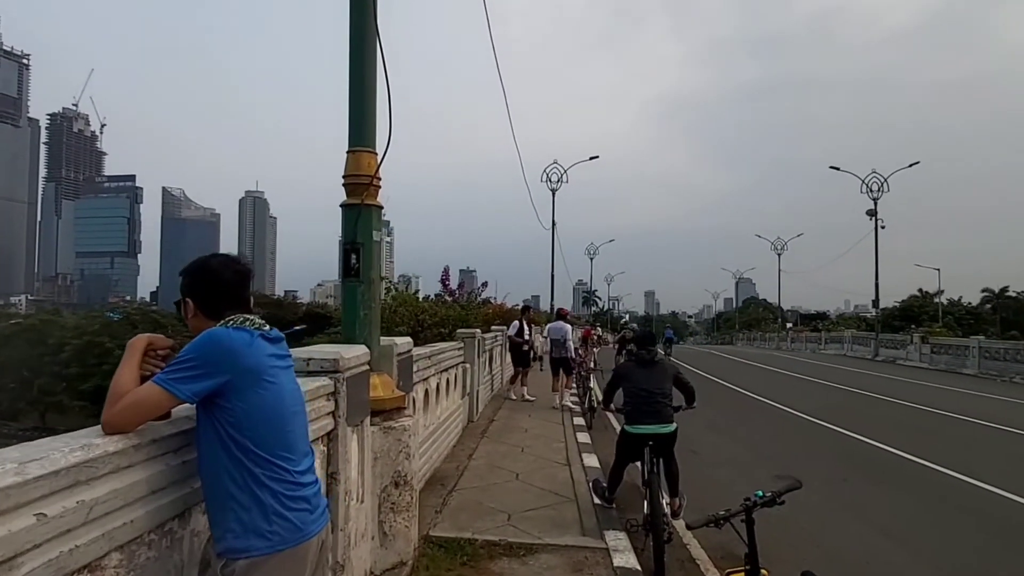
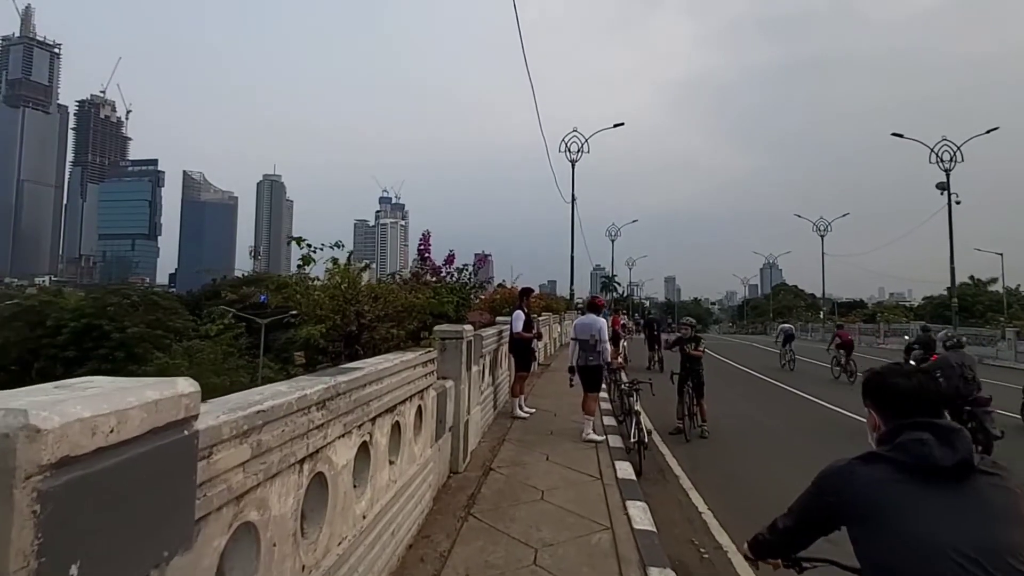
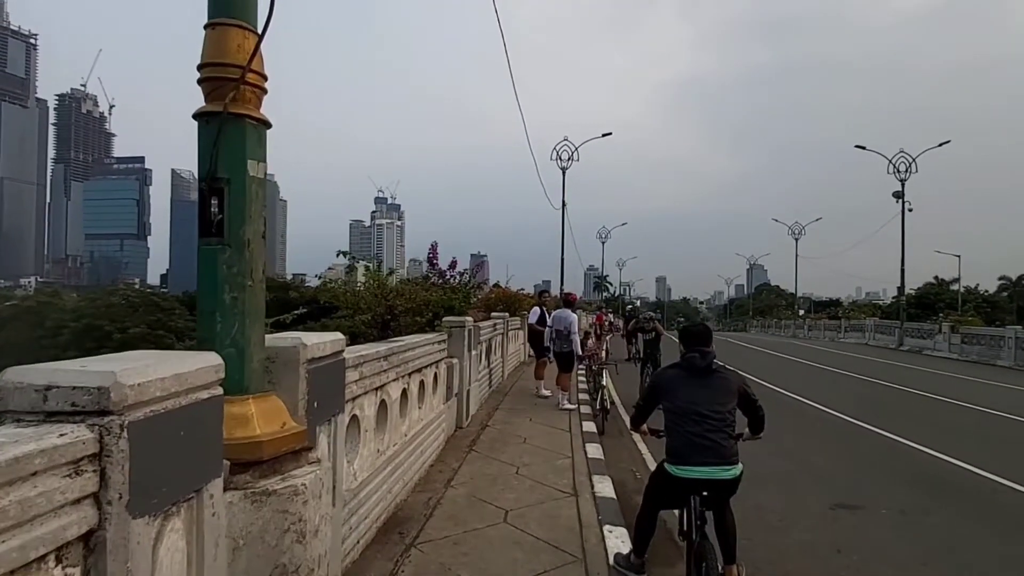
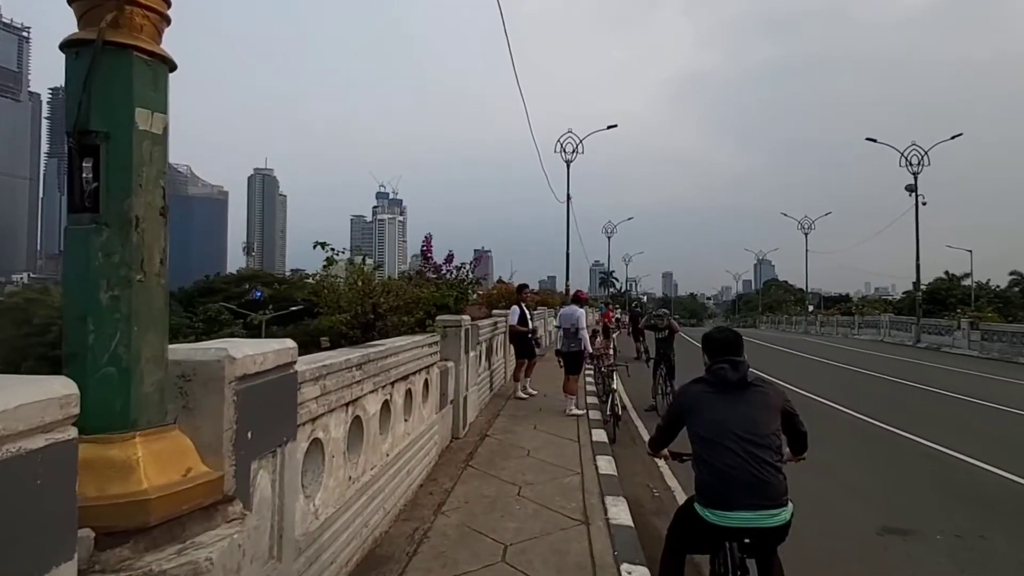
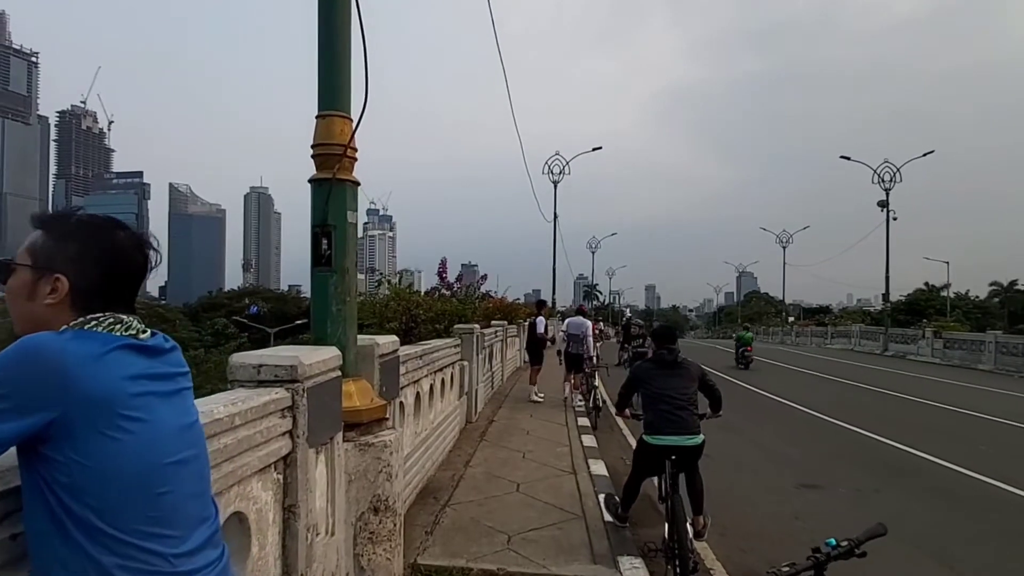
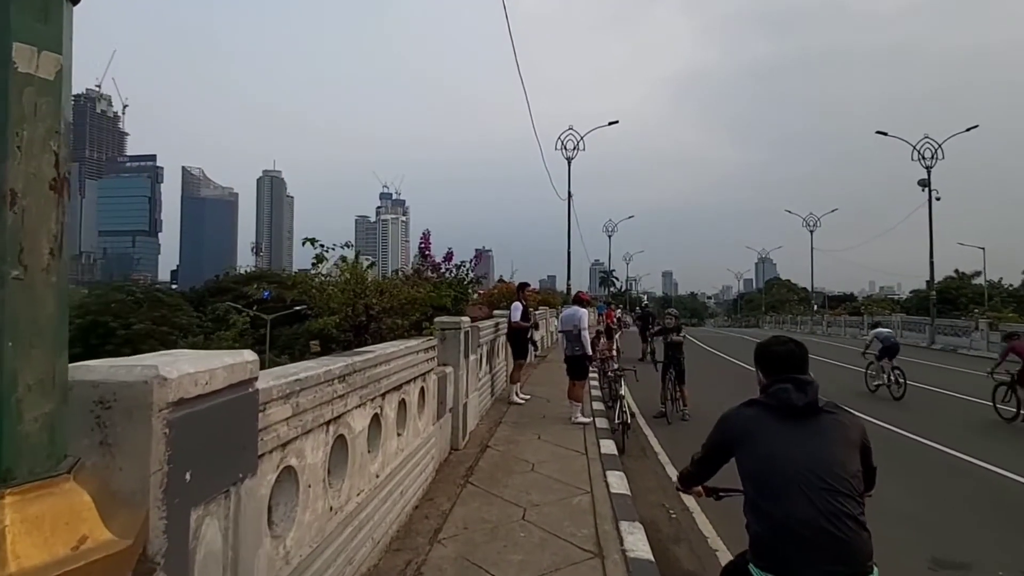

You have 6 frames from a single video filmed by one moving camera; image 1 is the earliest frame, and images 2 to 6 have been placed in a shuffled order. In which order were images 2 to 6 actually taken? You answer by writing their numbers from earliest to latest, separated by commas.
5, 3, 4, 6, 2
